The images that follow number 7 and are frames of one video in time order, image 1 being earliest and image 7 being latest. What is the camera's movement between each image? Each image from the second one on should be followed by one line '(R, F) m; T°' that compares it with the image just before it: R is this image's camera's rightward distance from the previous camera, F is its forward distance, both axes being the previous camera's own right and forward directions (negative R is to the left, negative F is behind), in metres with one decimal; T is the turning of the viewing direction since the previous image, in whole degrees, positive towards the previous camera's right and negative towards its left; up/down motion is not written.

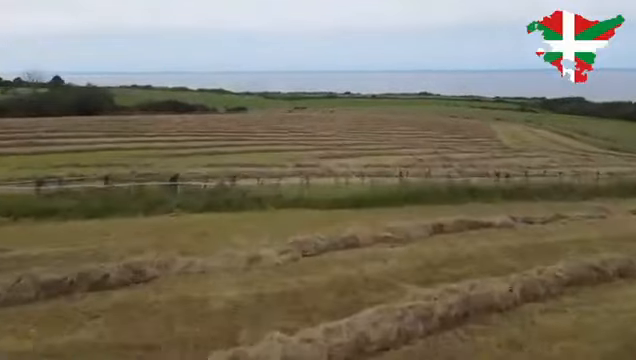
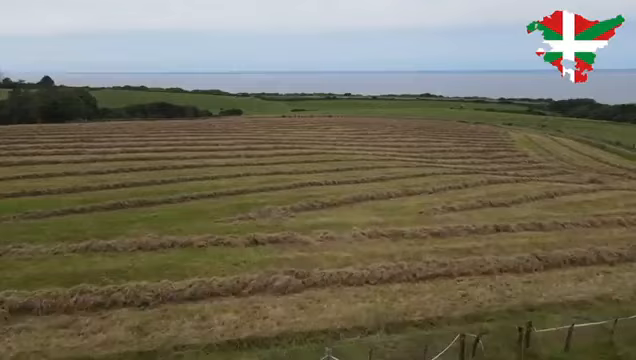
(+0.6, +8.4) m; 0°
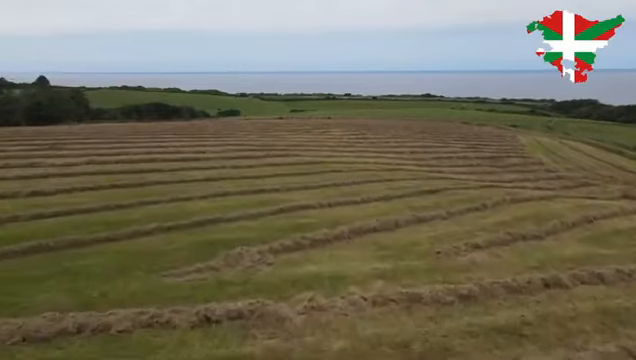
(+0.3, +3.6) m; 0°
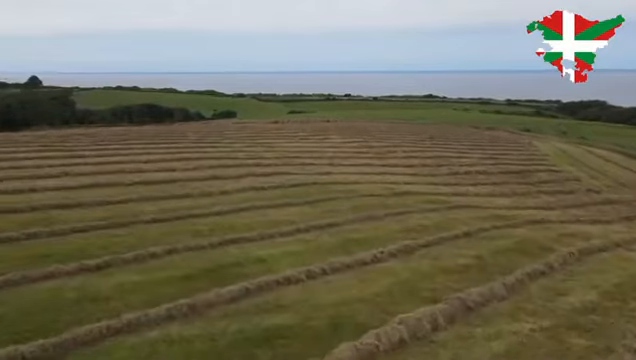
(+0.2, +6.1) m; 0°
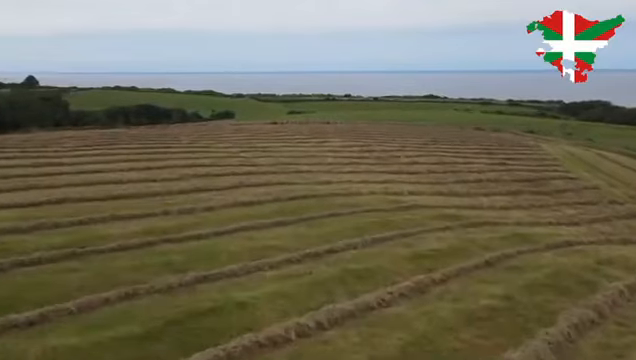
(+0.1, +2.6) m; 0°
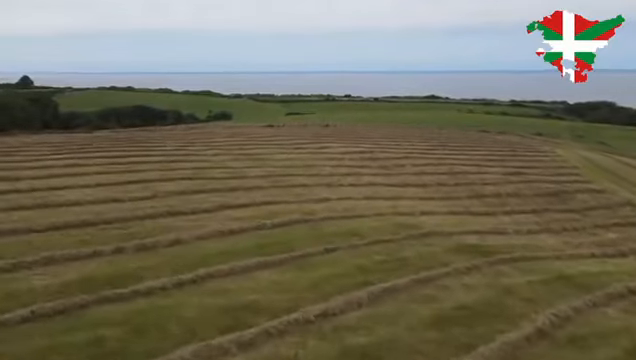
(+0.2, +3.8) m; 0°
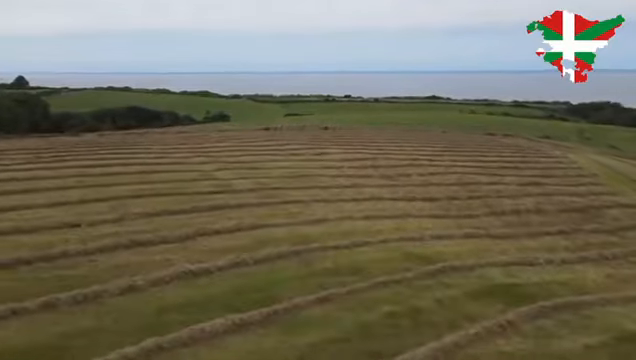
(+0.2, +3.4) m; 0°
